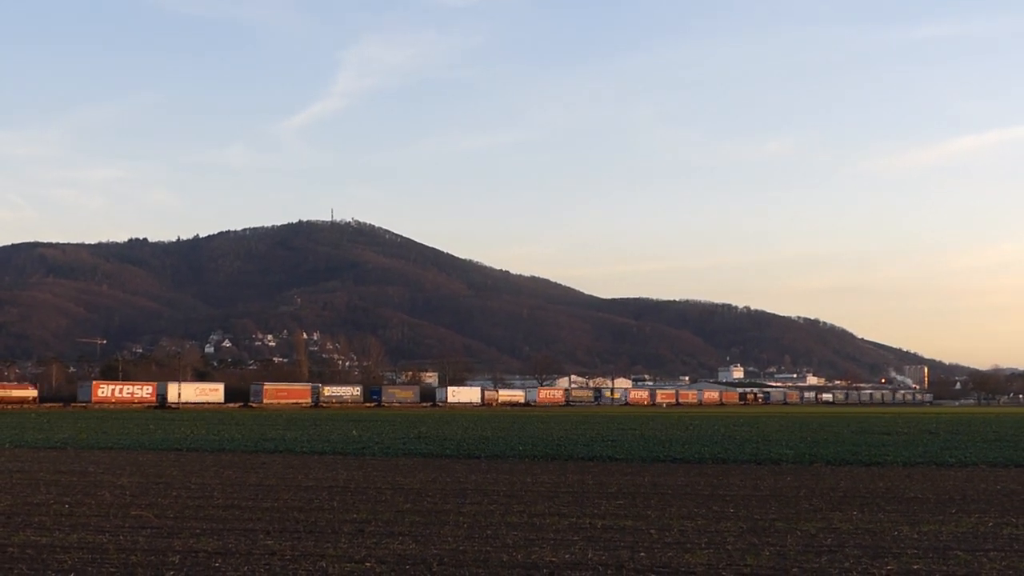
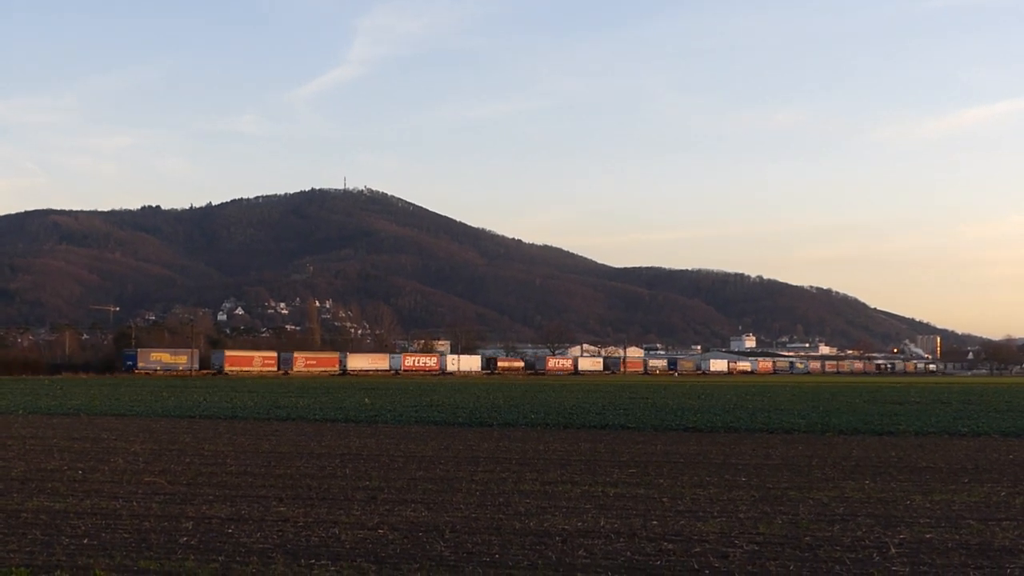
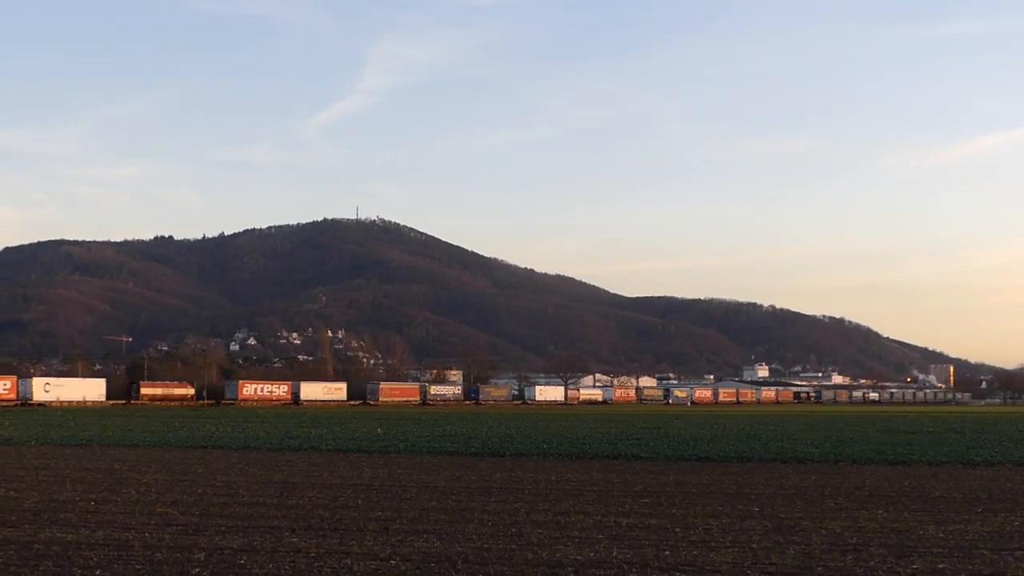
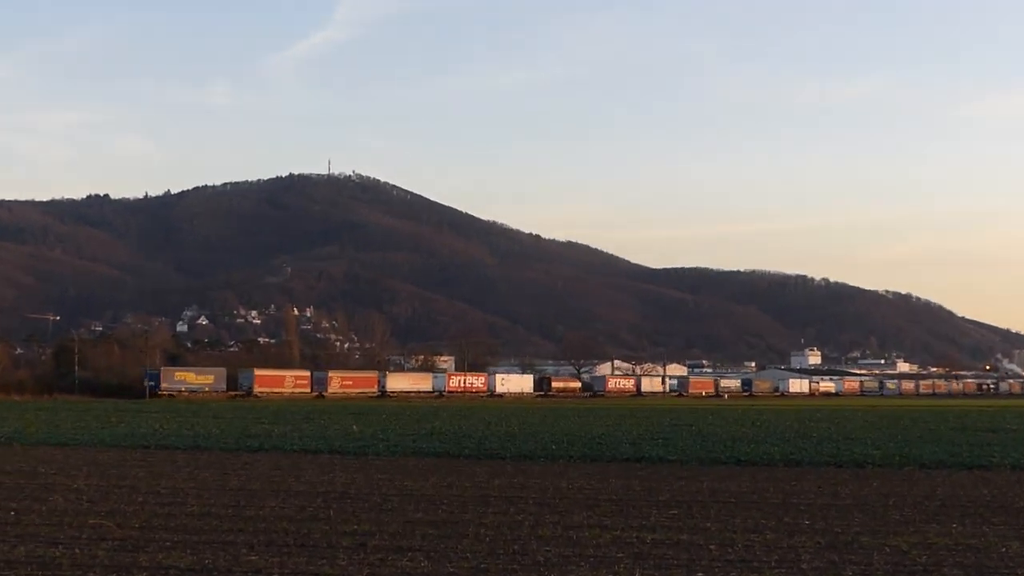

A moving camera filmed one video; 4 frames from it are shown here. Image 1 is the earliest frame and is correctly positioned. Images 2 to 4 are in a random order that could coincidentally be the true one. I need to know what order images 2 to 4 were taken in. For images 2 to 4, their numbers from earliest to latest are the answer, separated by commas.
3, 2, 4
